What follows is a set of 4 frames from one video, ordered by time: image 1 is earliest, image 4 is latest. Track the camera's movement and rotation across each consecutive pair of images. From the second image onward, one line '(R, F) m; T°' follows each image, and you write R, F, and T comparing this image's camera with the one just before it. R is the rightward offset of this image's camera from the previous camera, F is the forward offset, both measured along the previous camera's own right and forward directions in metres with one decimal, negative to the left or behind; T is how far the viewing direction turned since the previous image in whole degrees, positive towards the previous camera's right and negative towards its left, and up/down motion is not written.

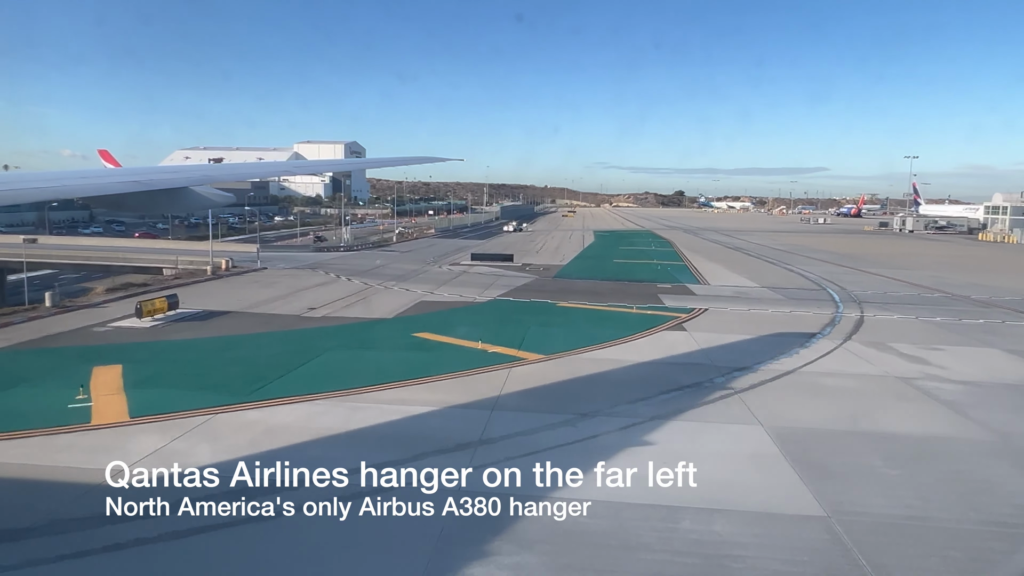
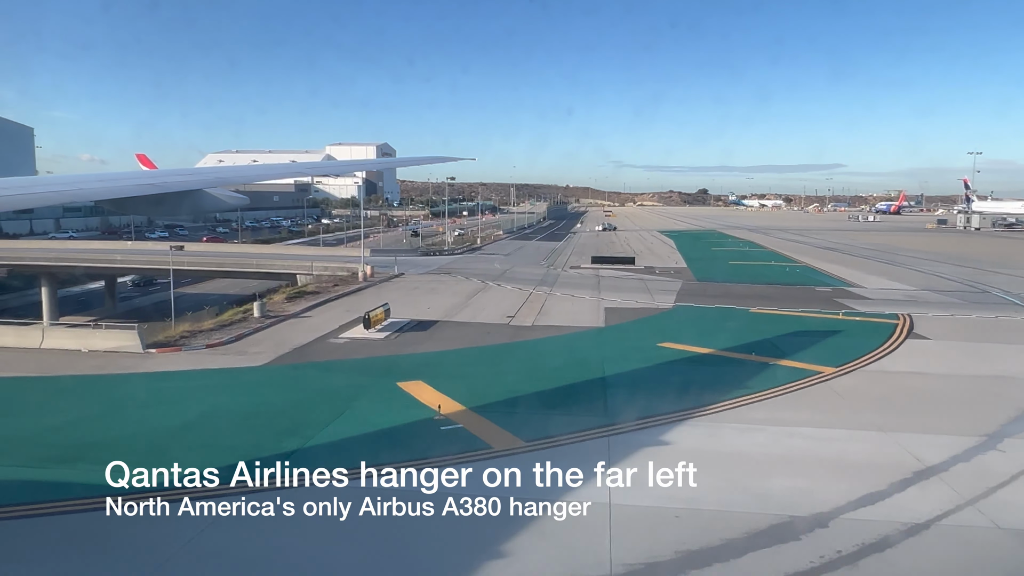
(-5.1, +0.5) m; -1°
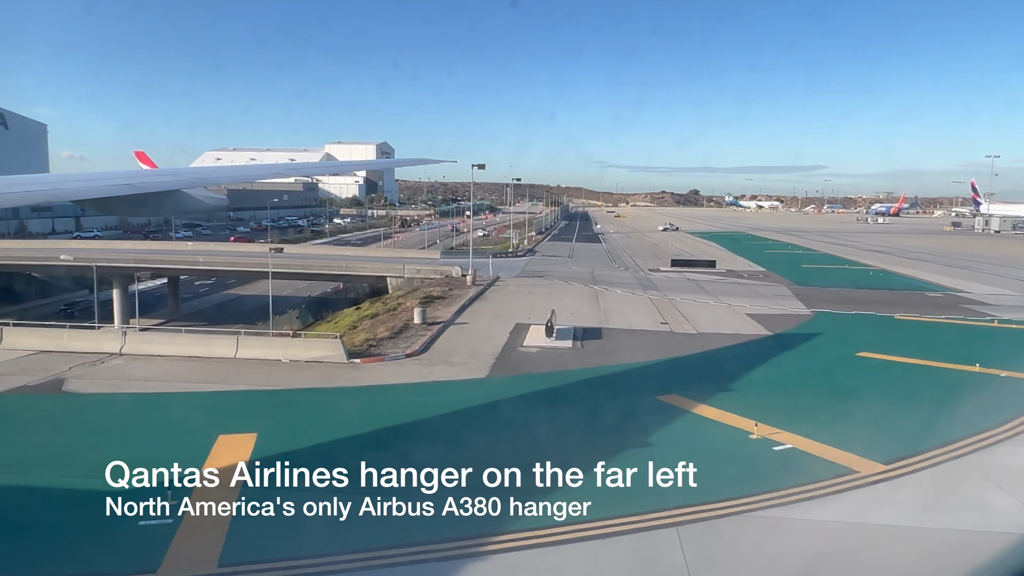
(-4.4, +0.5) m; +1°
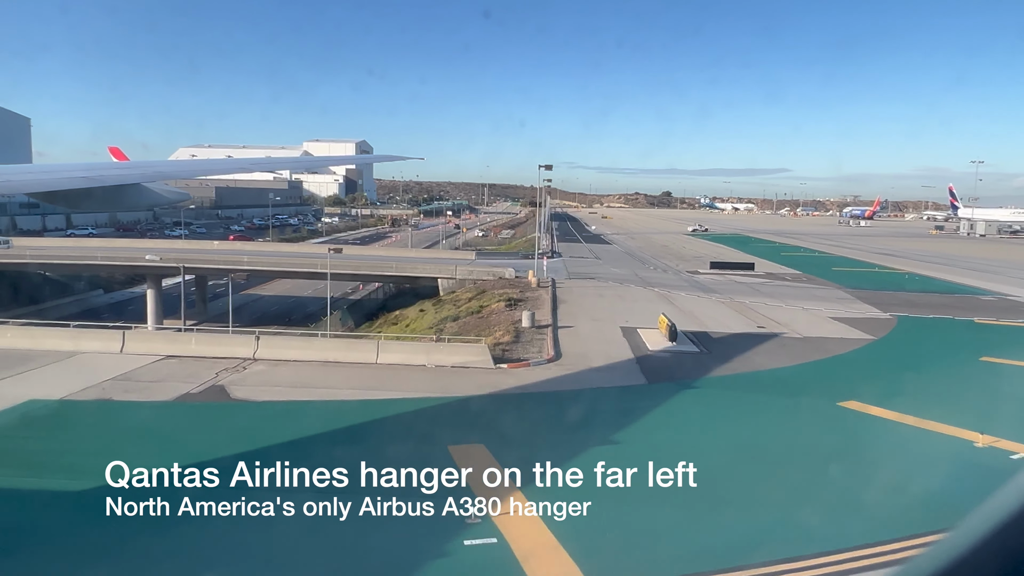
(-3.3, +0.3) m; +3°
